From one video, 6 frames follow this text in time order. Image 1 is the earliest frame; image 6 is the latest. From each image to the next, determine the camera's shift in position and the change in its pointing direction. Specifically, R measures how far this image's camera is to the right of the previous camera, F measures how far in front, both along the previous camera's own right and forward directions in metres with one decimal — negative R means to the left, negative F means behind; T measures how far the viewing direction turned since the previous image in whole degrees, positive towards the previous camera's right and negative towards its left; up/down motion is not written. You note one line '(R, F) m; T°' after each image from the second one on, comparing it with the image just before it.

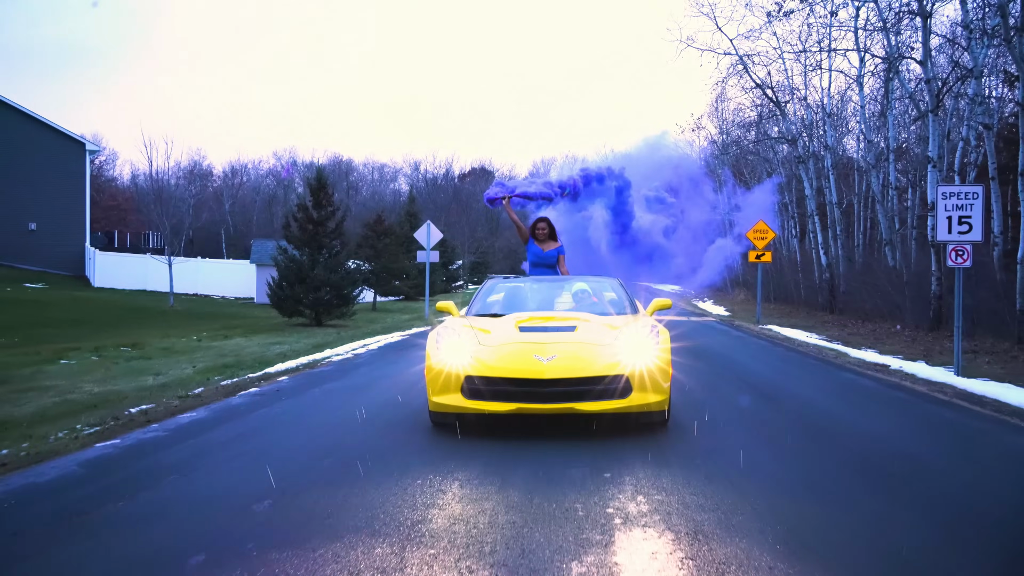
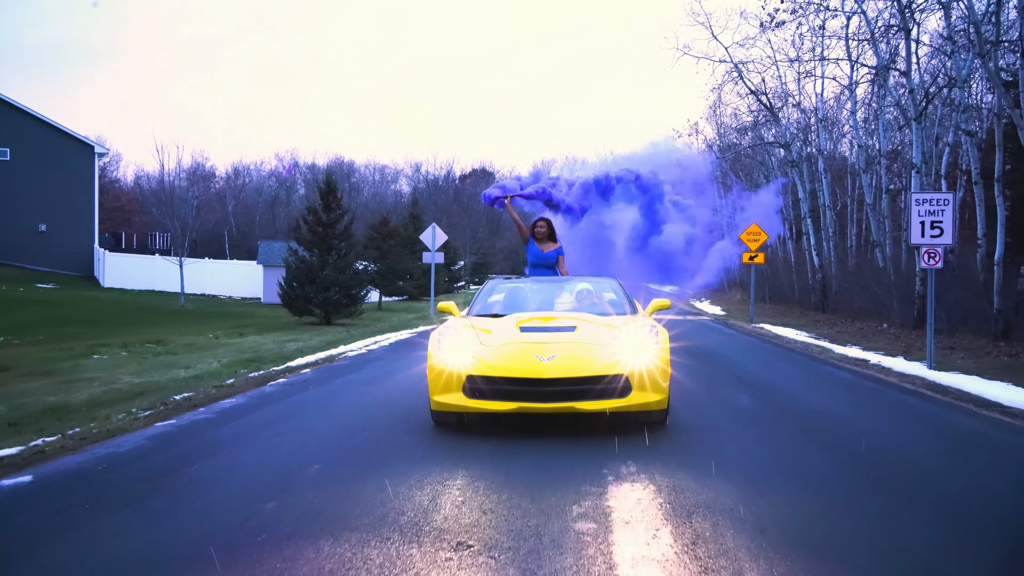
(-0.1, -0.8) m; 0°
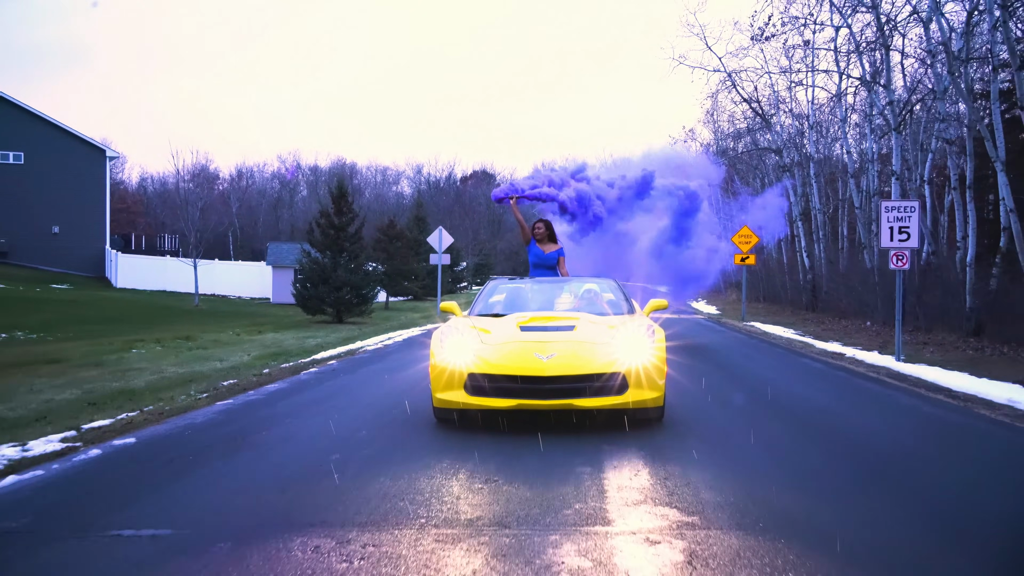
(-0.1, -1.1) m; 0°
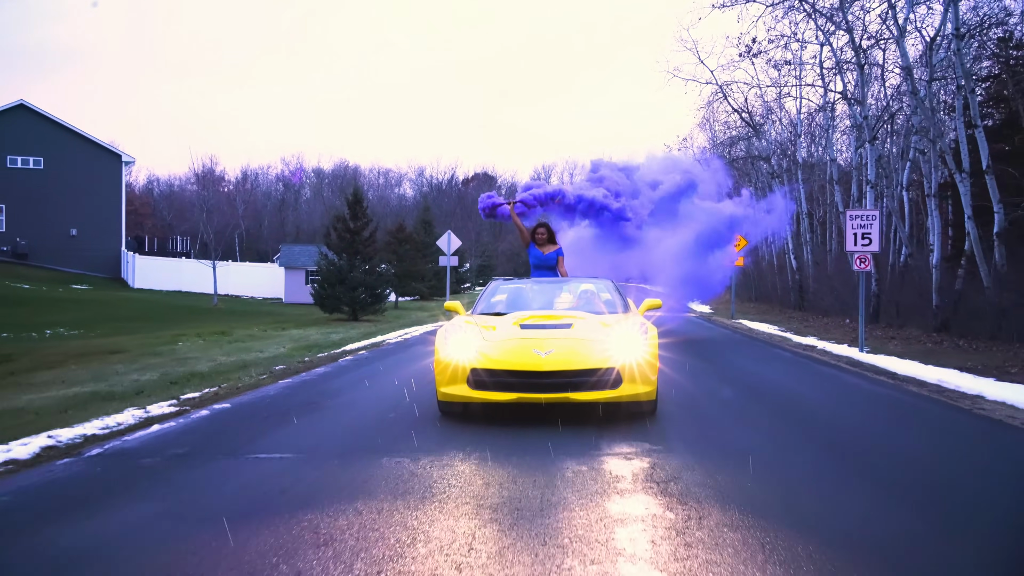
(-0.1, -1.6) m; 0°
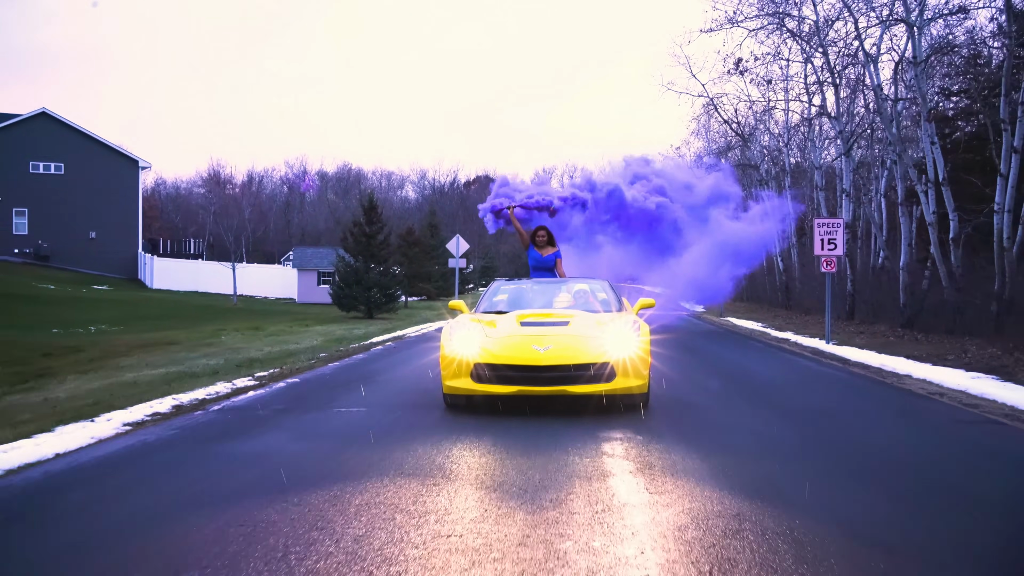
(-0.2, -1.8) m; 0°
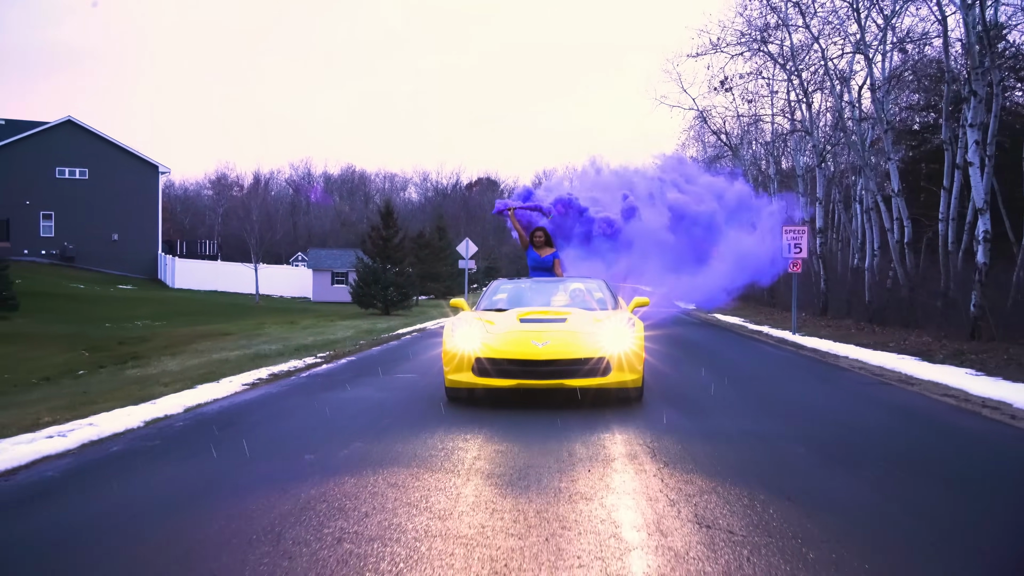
(-0.2, -2.4) m; 0°
